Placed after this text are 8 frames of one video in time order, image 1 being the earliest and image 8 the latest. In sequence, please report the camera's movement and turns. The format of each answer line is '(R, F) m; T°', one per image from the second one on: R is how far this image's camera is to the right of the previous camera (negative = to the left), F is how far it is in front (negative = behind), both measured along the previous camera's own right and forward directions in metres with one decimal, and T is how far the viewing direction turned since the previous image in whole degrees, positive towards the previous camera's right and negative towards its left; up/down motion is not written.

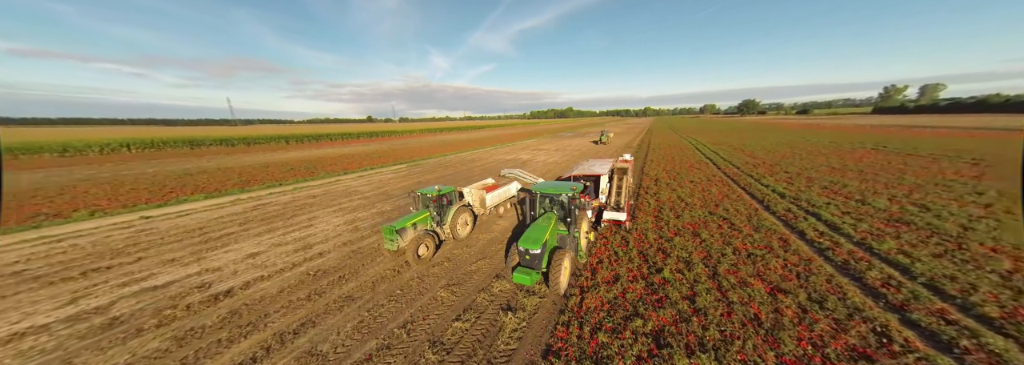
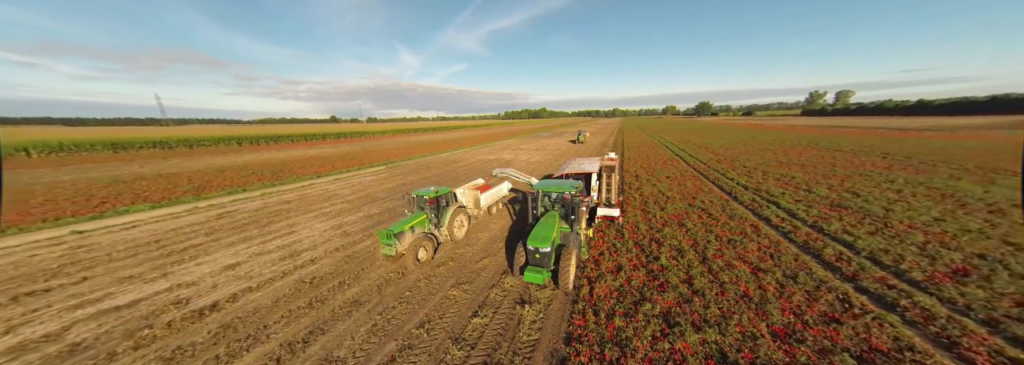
(-0.8, -0.1) m; +5°
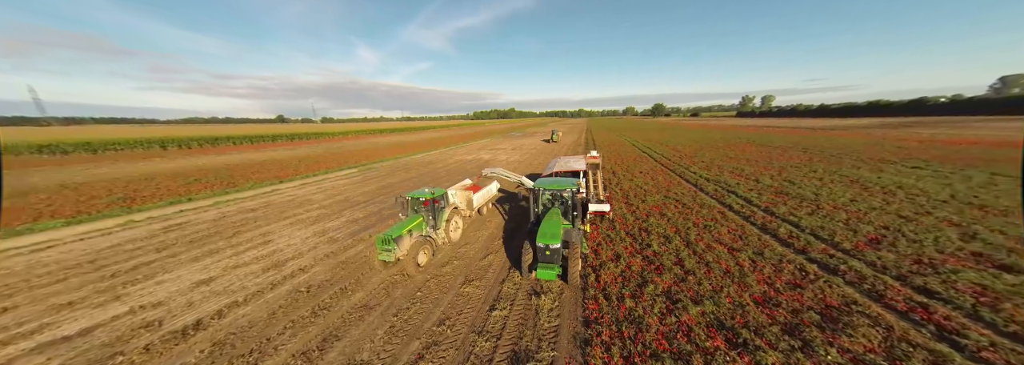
(-0.9, -0.1) m; +6°
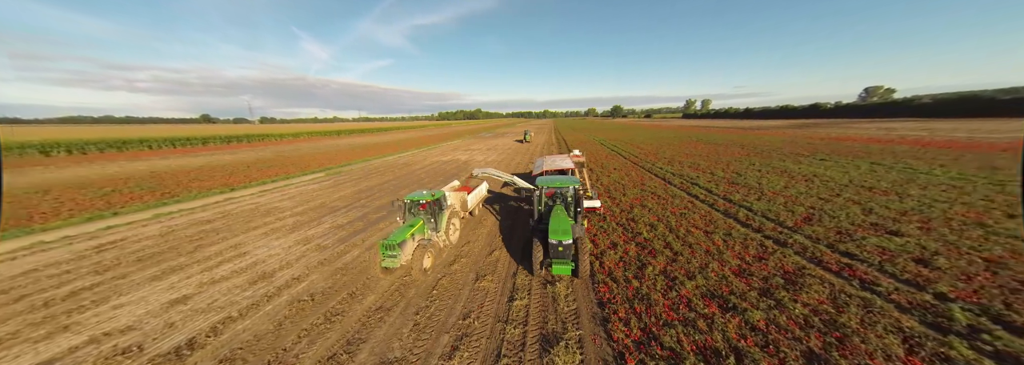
(-1.0, -0.2) m; +7°
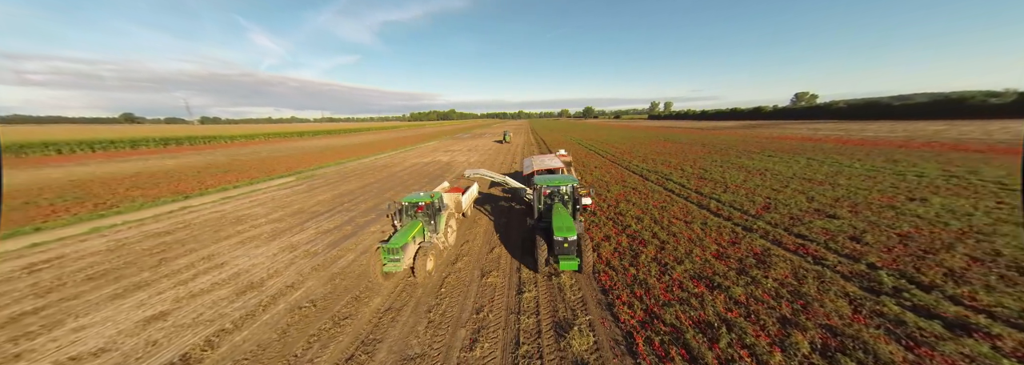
(-0.6, -0.2) m; +5°
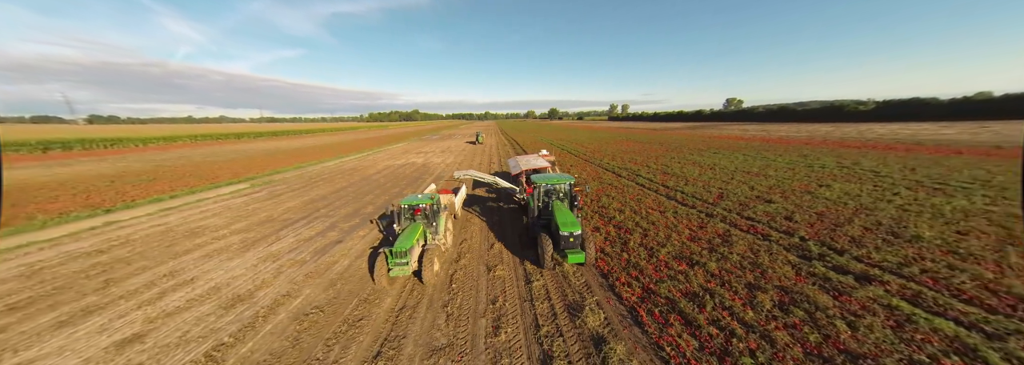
(-0.9, -0.3) m; +7°
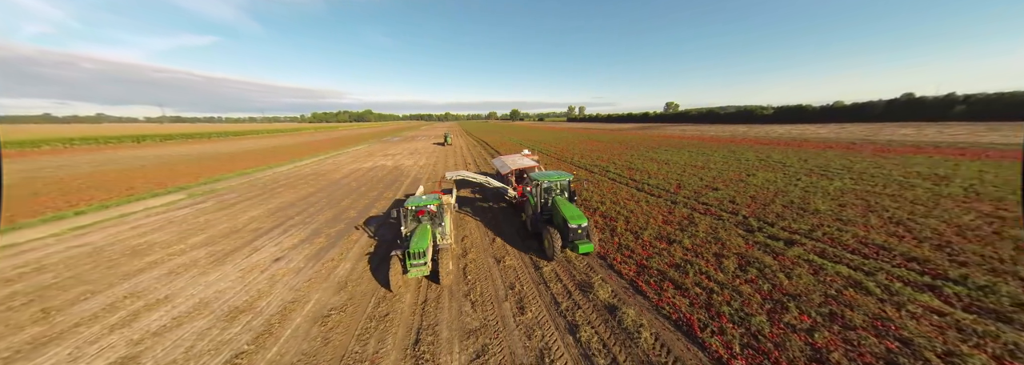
(-1.1, -0.4) m; +8°
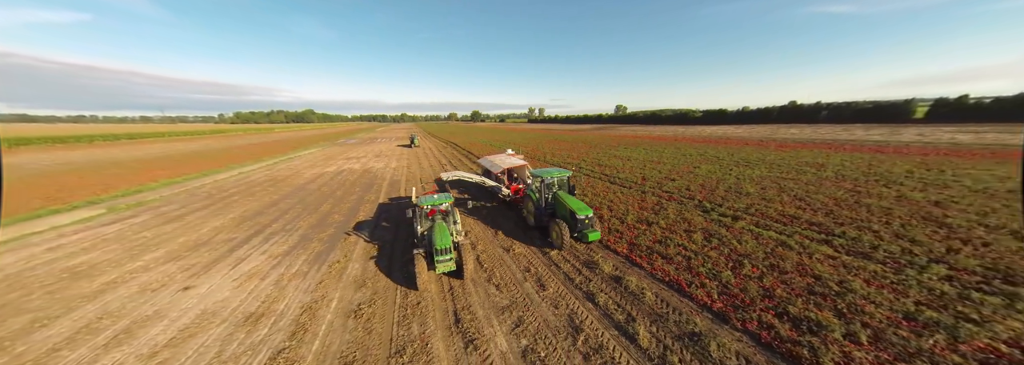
(-1.2, -0.6) m; +8°
